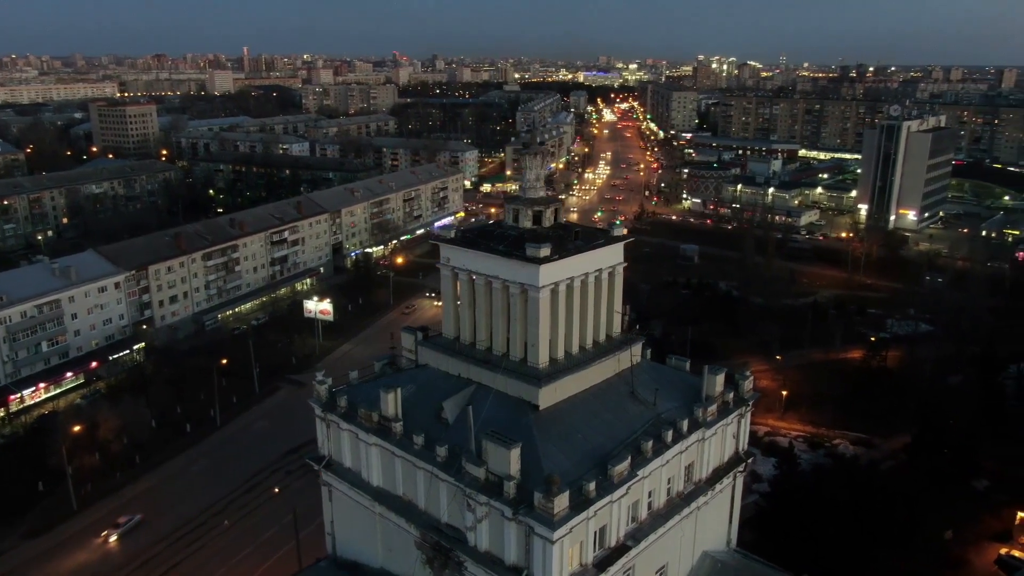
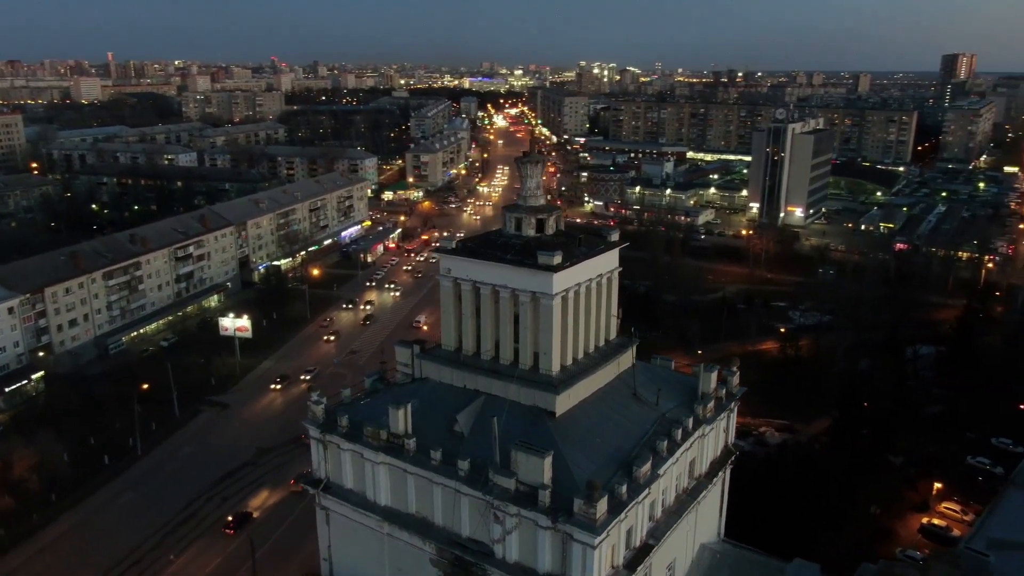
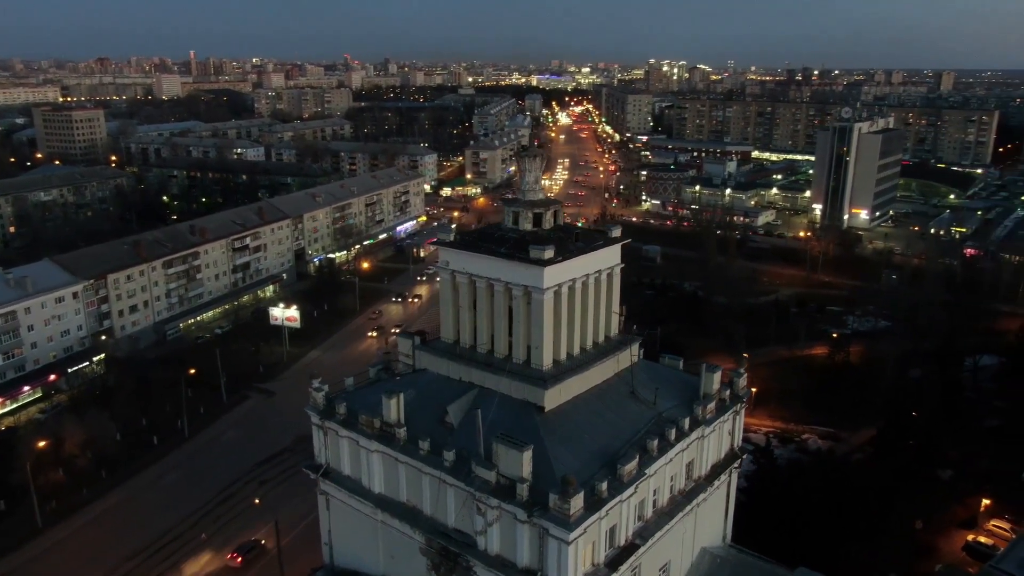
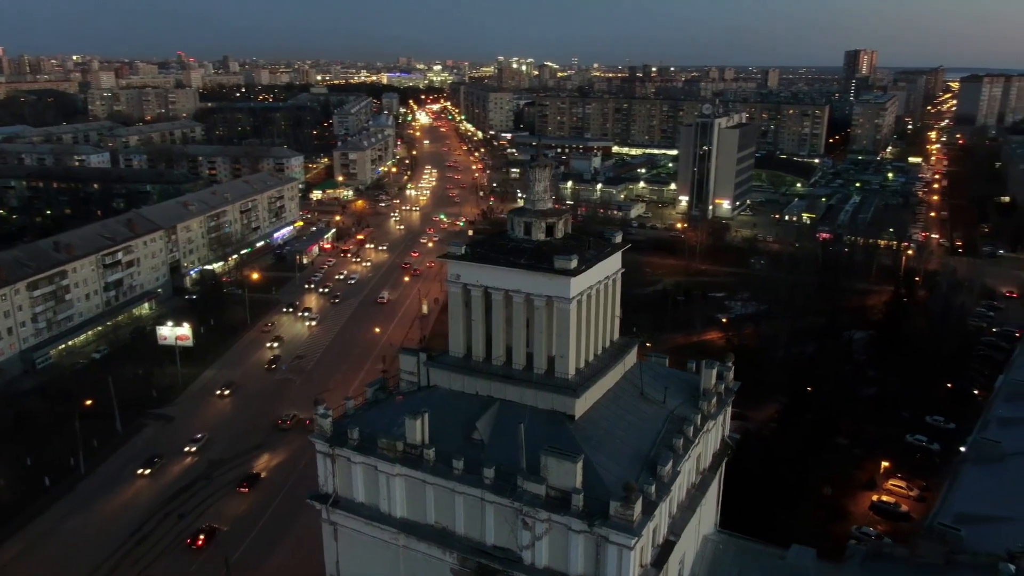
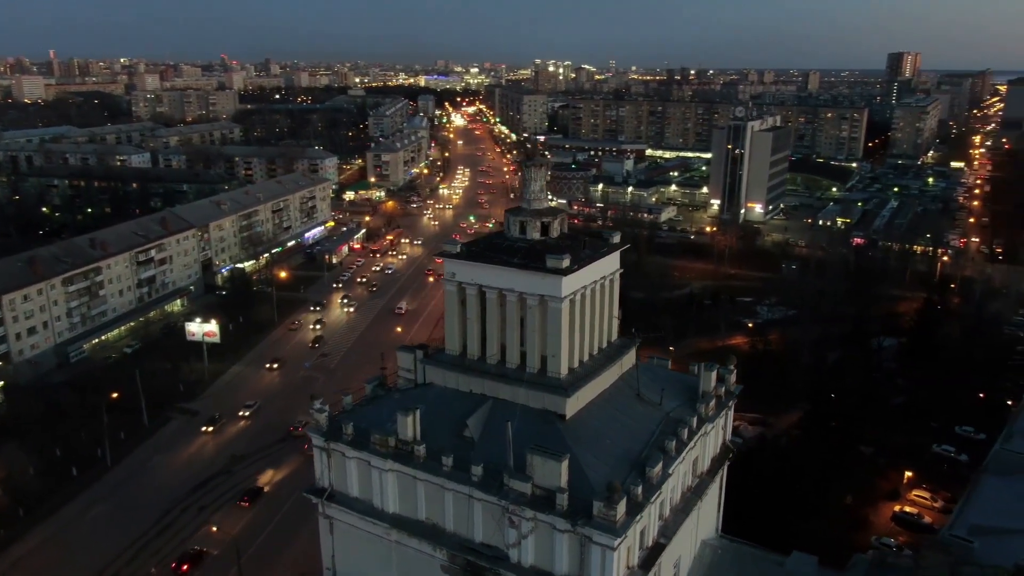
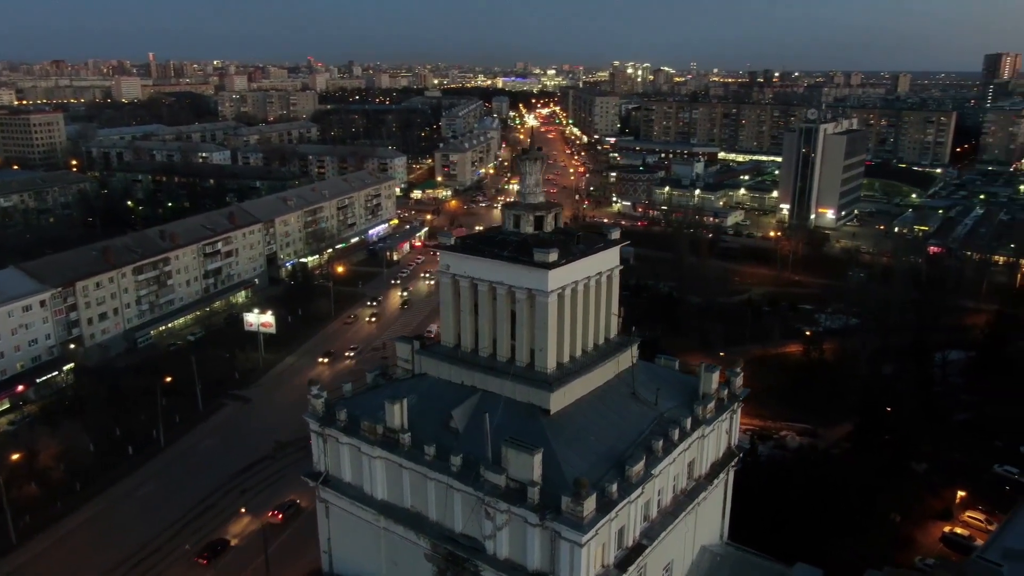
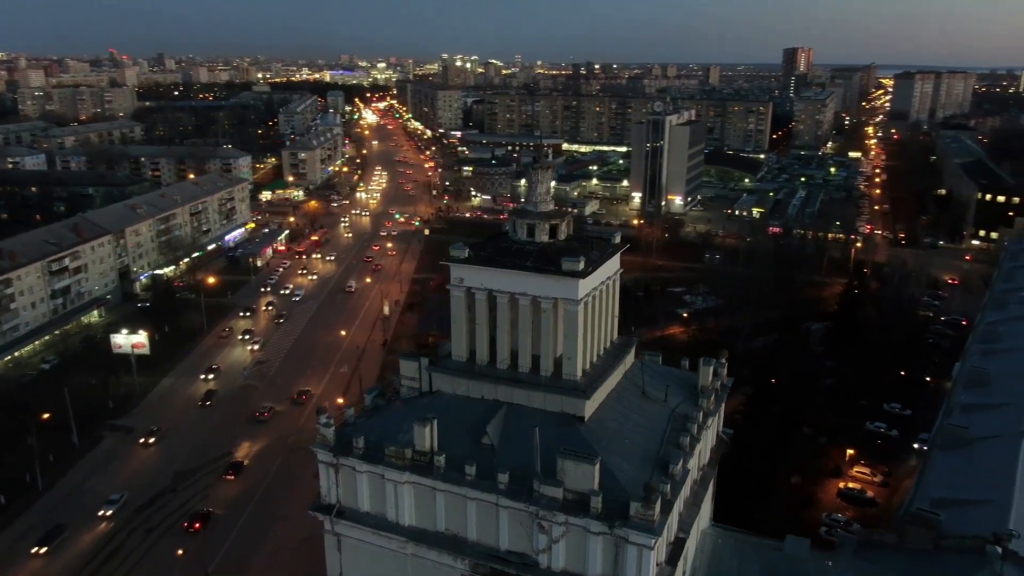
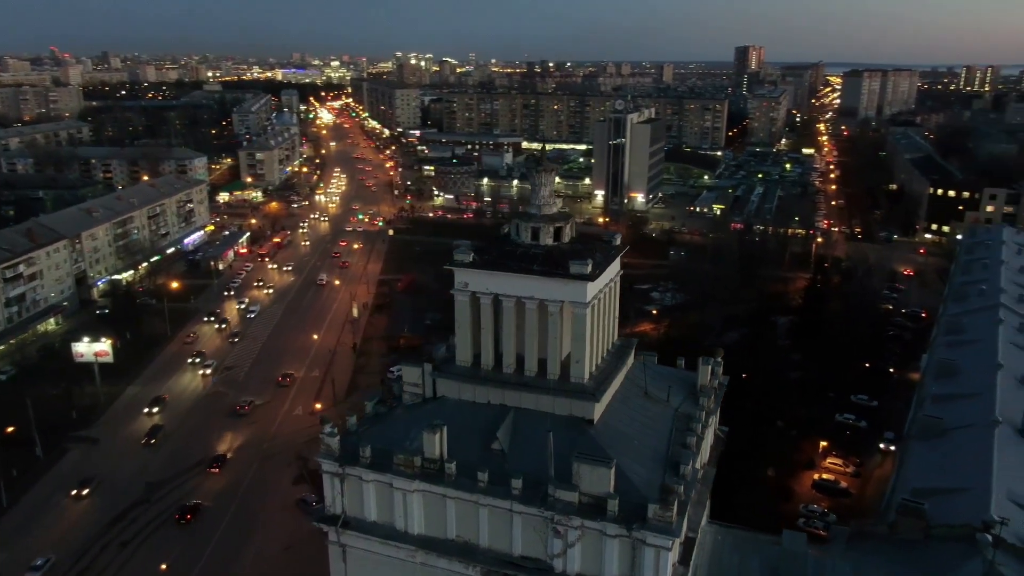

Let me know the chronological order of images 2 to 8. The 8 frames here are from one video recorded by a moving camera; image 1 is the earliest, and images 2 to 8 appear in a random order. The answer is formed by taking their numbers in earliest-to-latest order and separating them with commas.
3, 6, 2, 5, 4, 7, 8
